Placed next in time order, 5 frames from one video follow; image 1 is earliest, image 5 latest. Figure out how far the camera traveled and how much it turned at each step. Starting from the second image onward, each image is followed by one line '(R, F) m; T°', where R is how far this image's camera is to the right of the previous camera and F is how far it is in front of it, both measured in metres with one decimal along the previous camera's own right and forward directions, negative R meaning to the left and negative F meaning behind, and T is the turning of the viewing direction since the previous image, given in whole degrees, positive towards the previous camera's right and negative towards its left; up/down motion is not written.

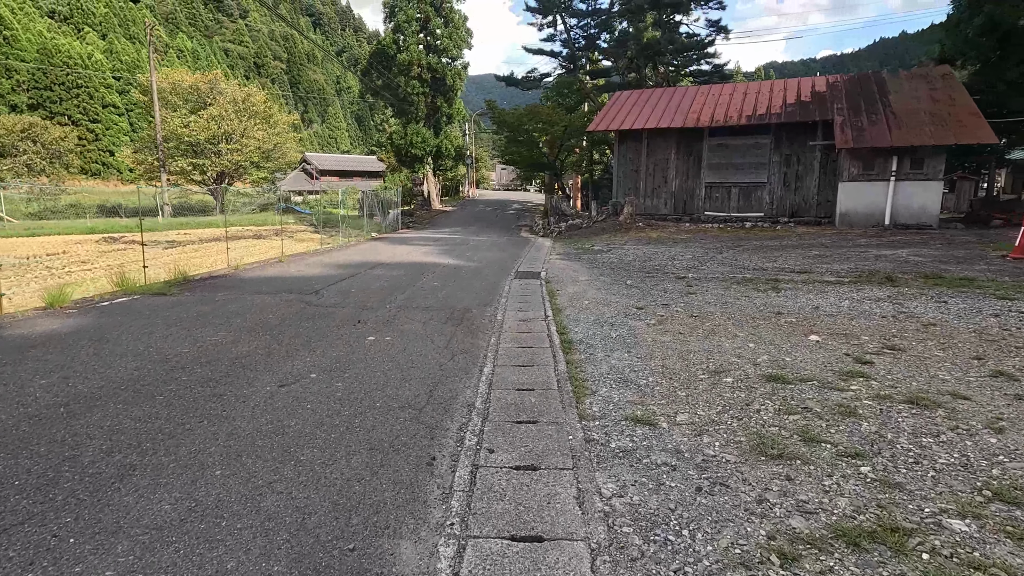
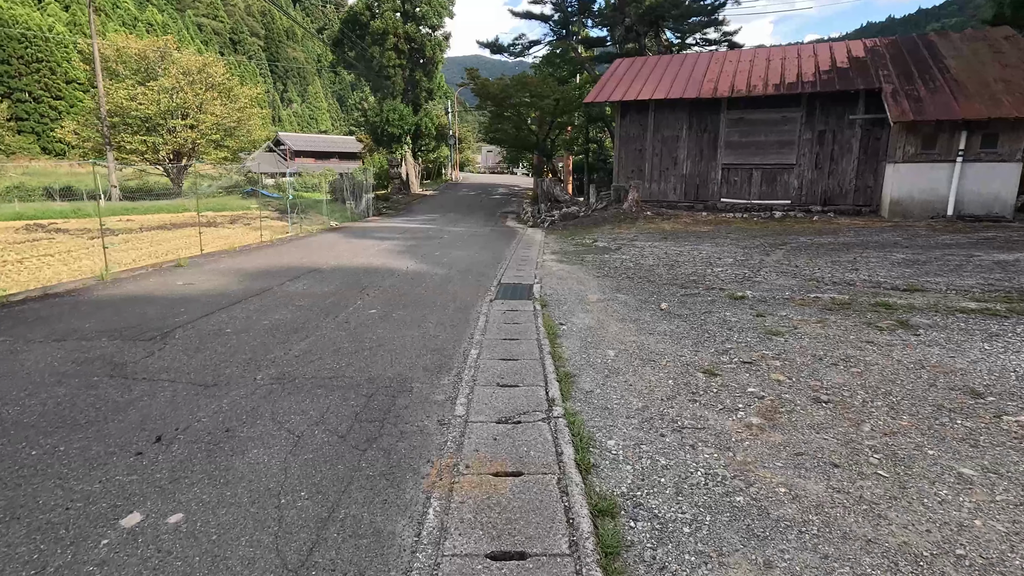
(+0.1, +2.7) m; +1°
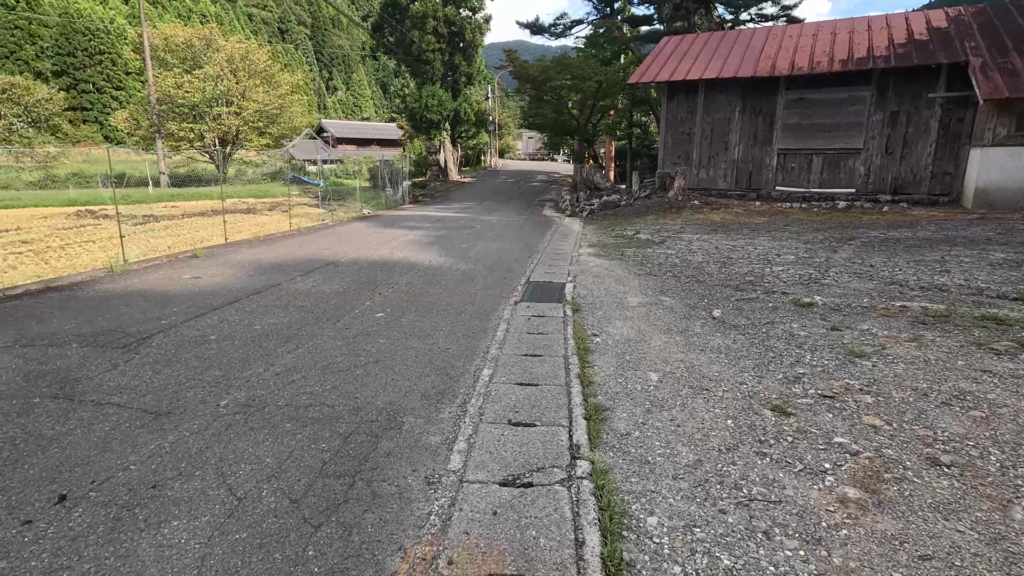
(+0.1, +0.7) m; -4°
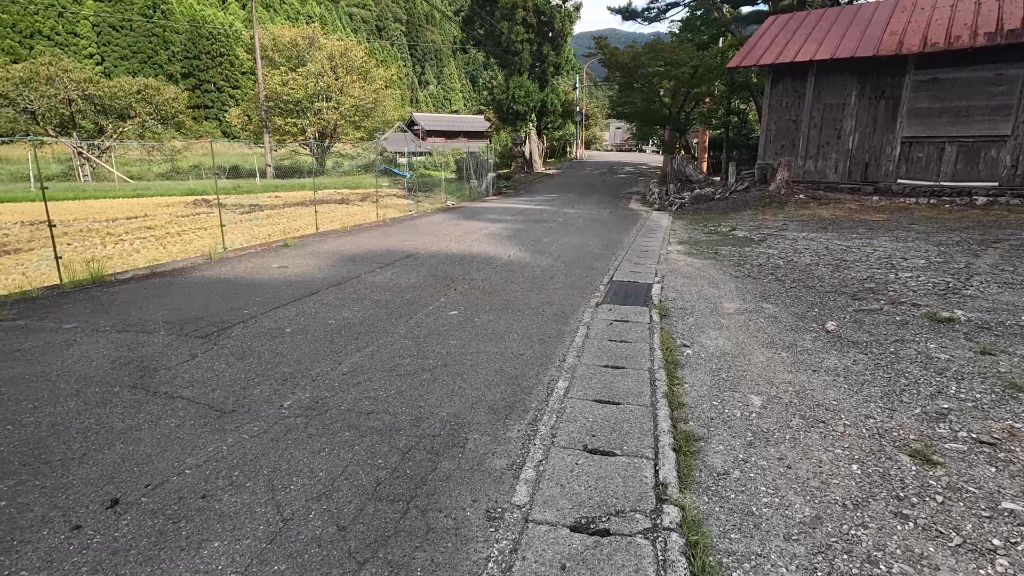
(0.0, +0.3) m; -9°
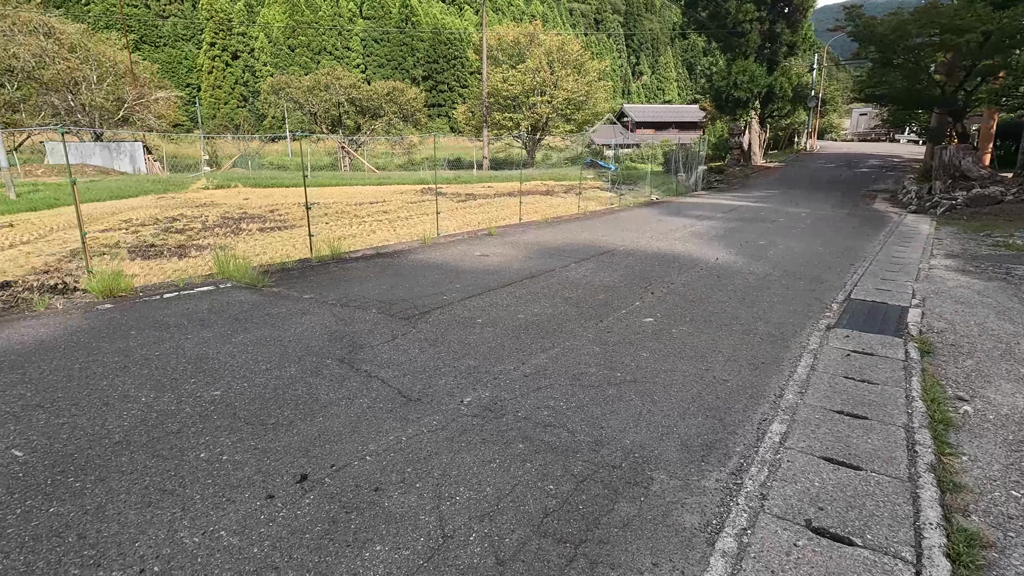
(0.0, +0.3) m; -21°
